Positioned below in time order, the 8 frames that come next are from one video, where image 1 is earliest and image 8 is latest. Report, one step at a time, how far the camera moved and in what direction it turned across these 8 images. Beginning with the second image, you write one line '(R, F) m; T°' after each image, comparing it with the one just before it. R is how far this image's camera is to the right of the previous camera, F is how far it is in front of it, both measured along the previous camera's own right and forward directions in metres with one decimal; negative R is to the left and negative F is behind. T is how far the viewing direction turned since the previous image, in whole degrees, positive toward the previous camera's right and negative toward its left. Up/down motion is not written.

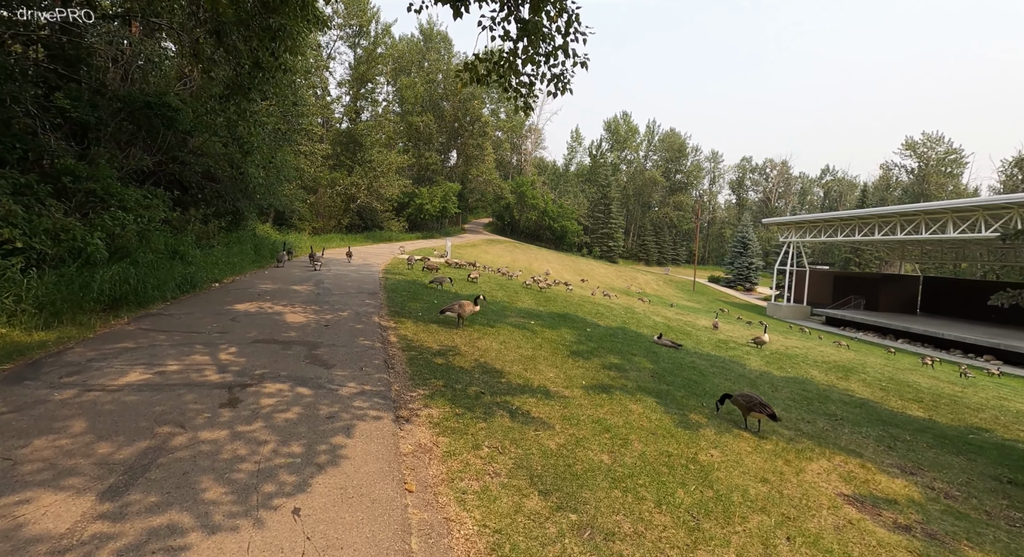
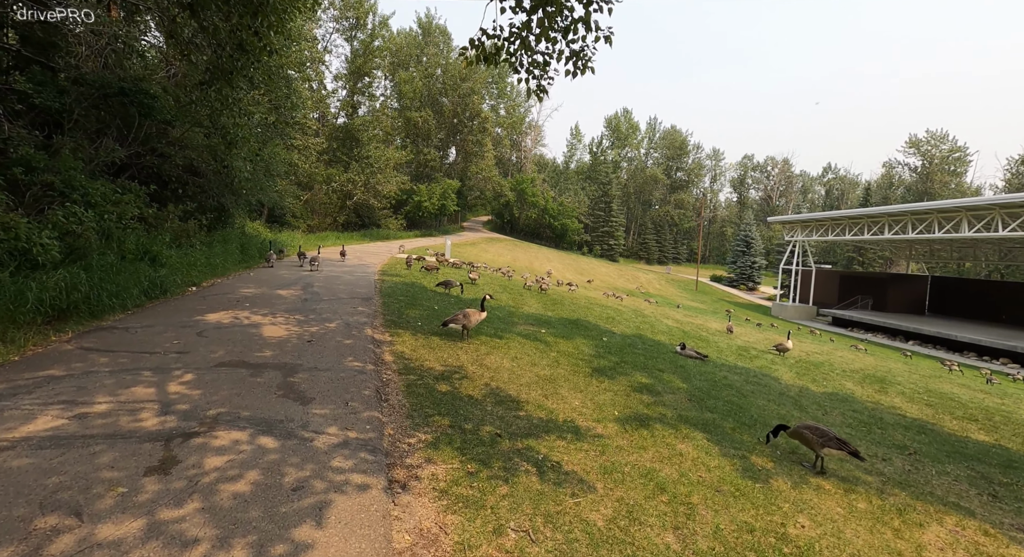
(-0.2, +1.2) m; 0°
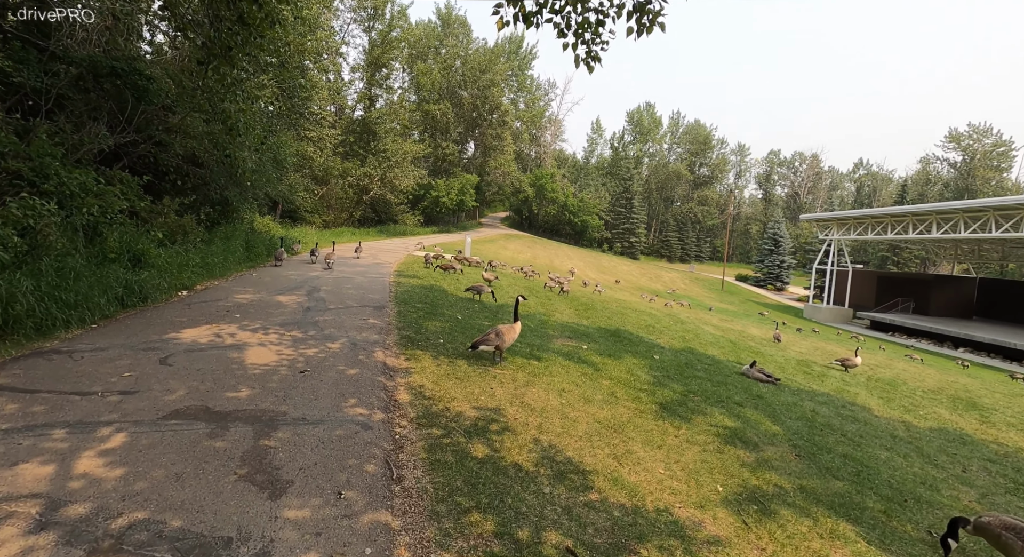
(-0.4, +1.7) m; -2°
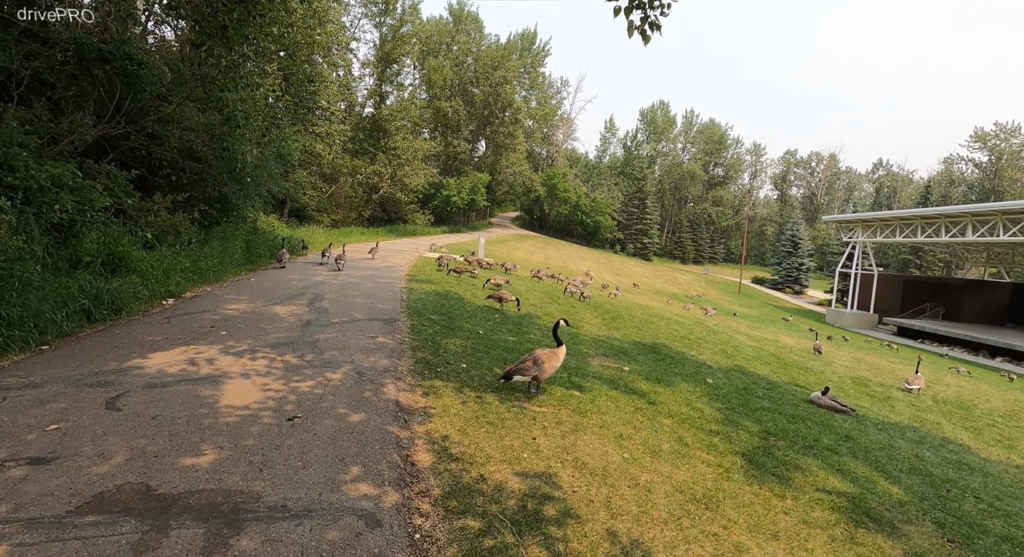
(-0.4, +1.3) m; -1°
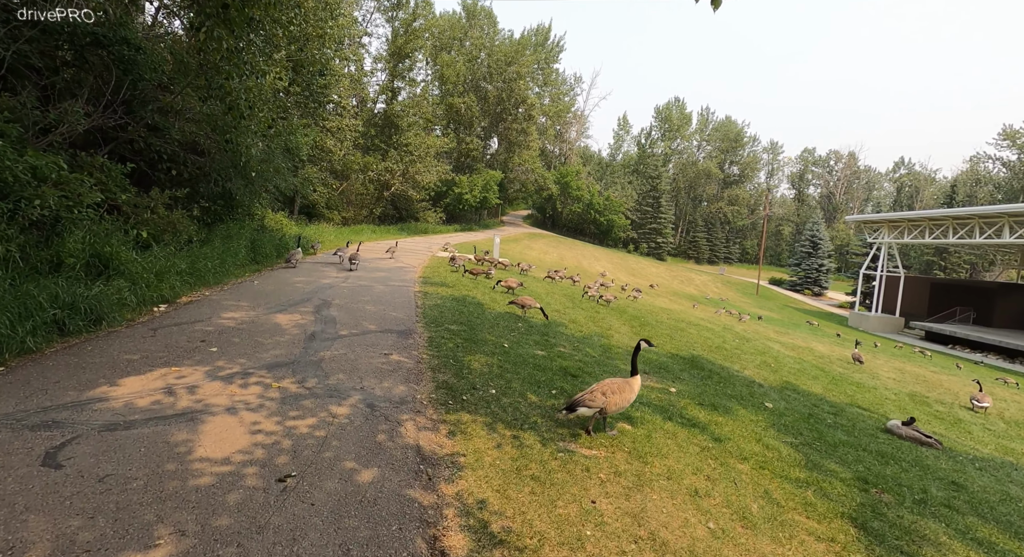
(-0.3, +1.0) m; -1°
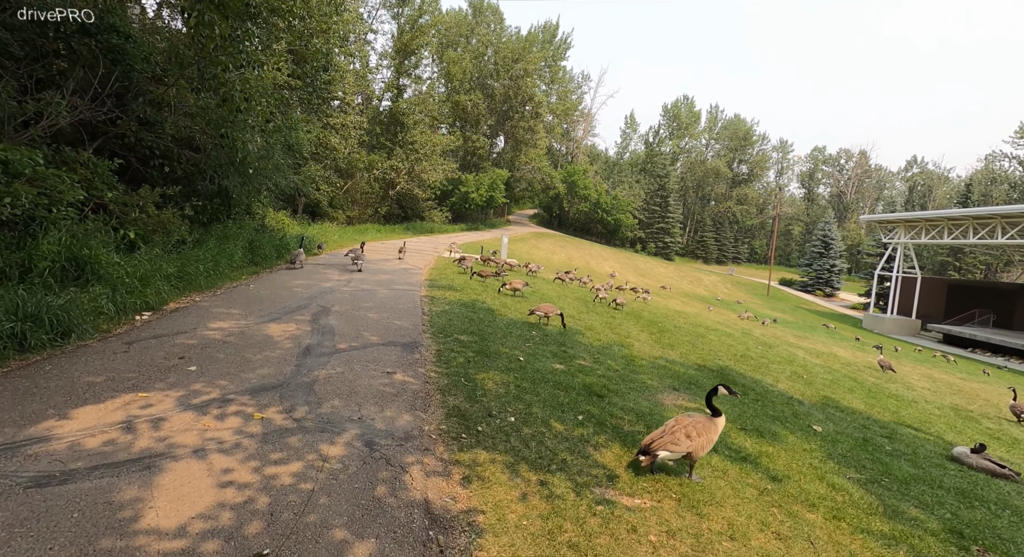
(-0.2, +0.8) m; -1°
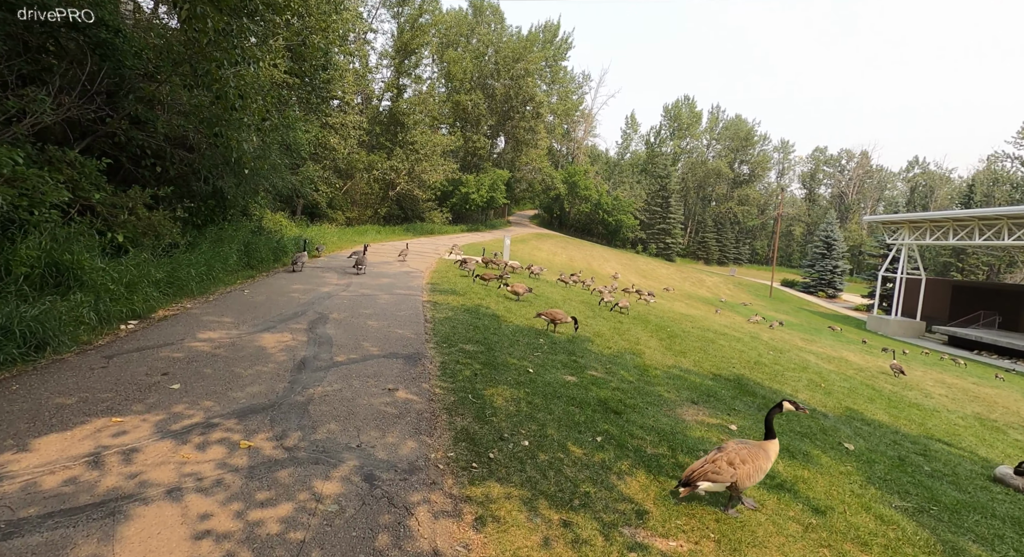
(-0.1, +0.4) m; 0°
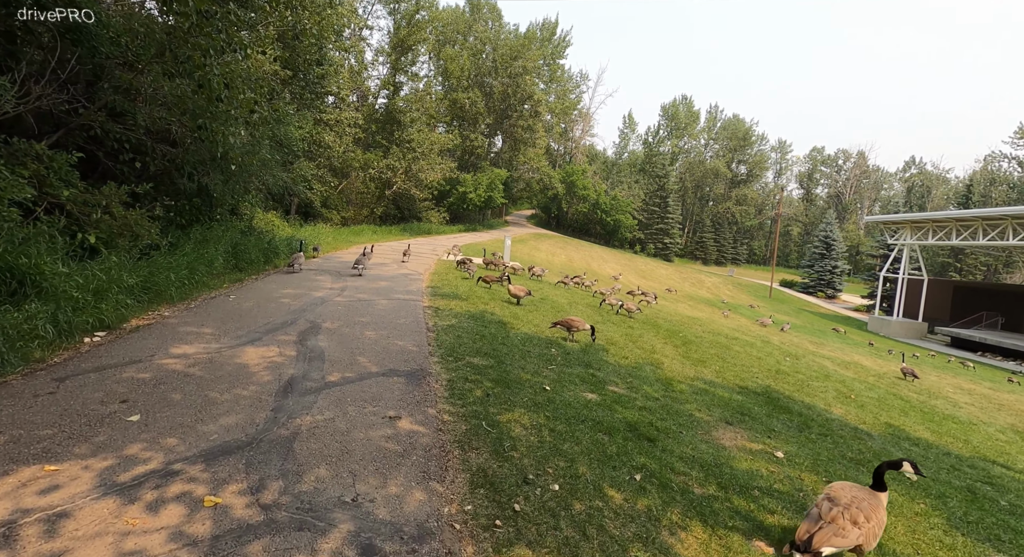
(-0.2, +0.8) m; 0°
